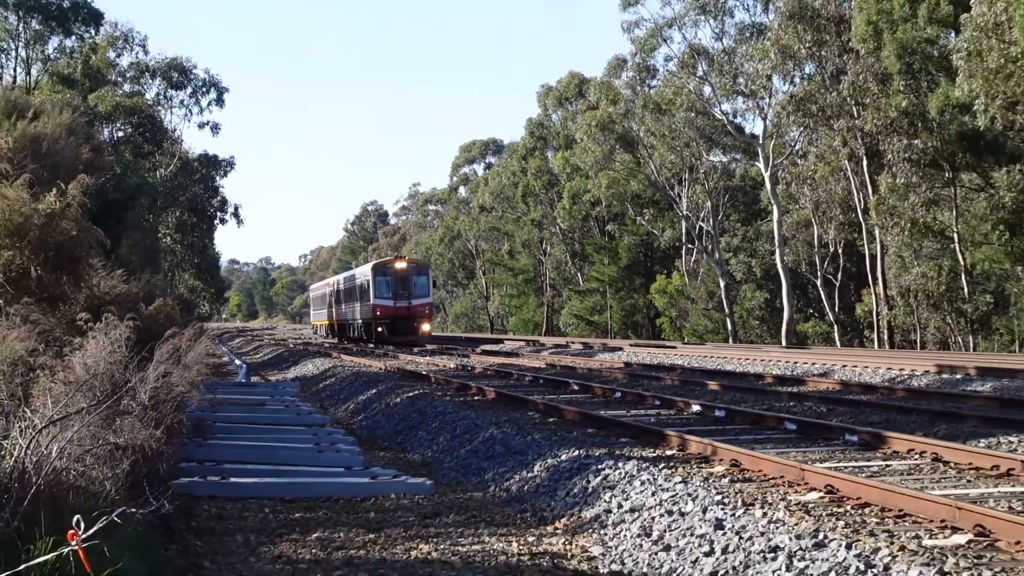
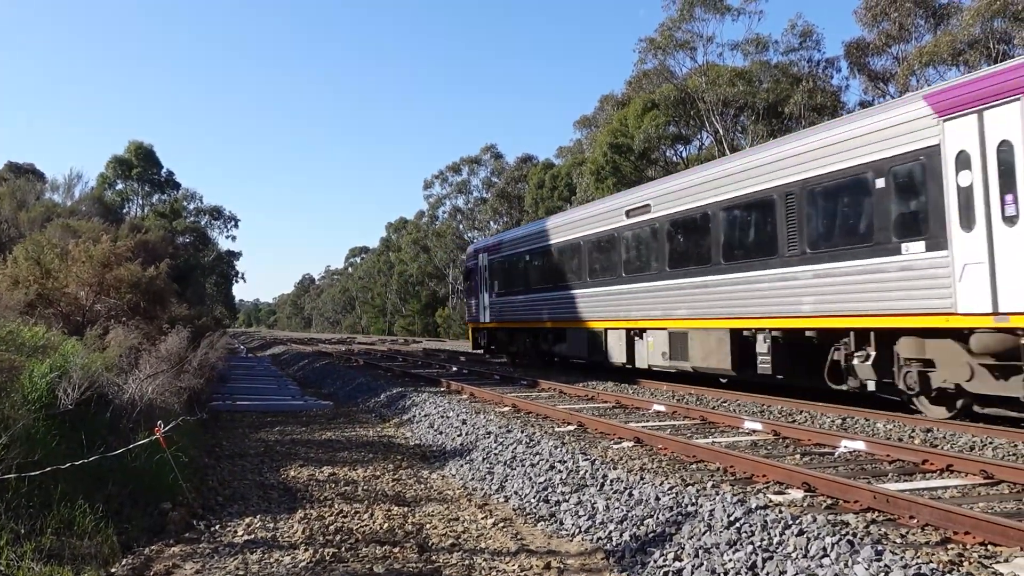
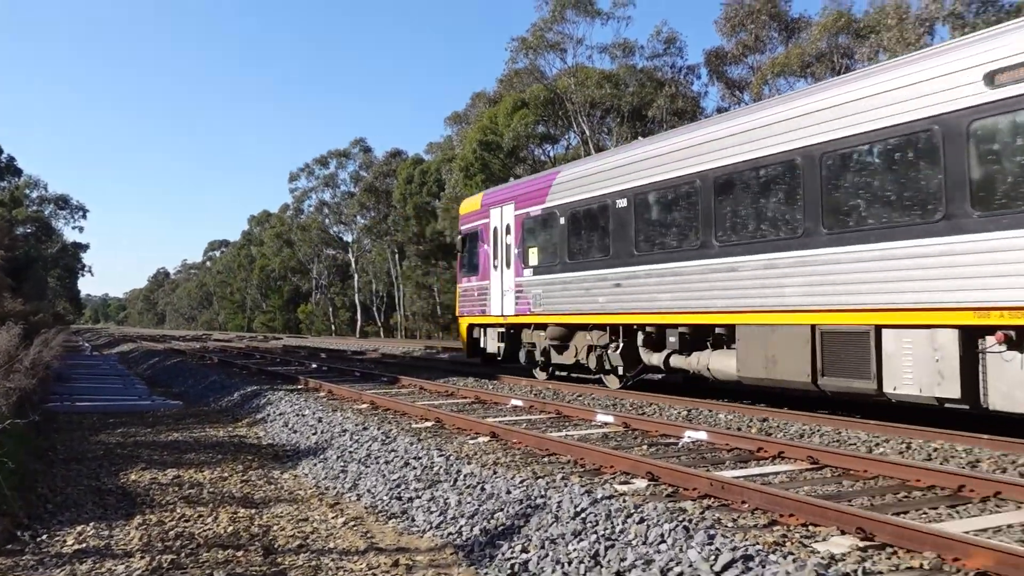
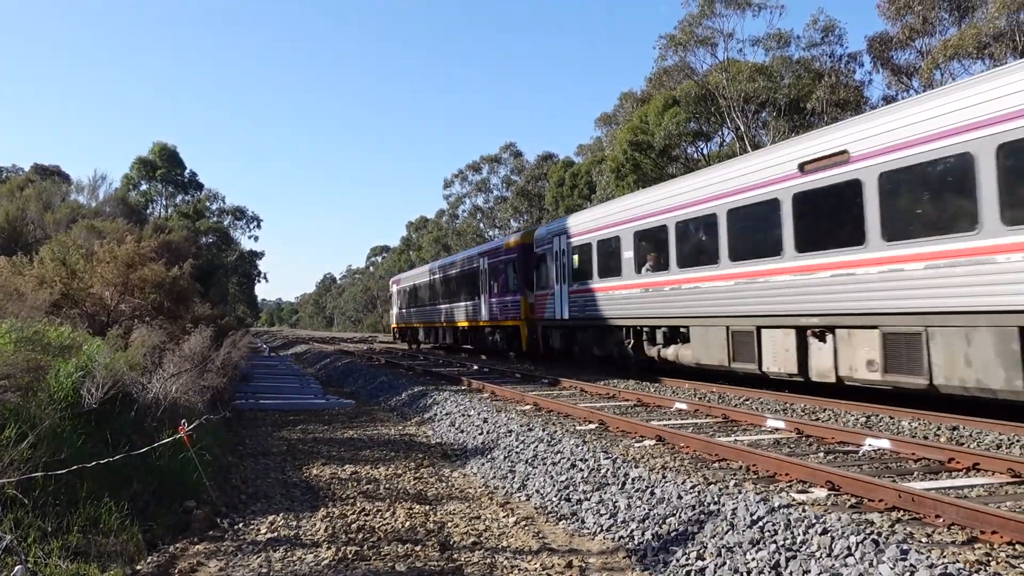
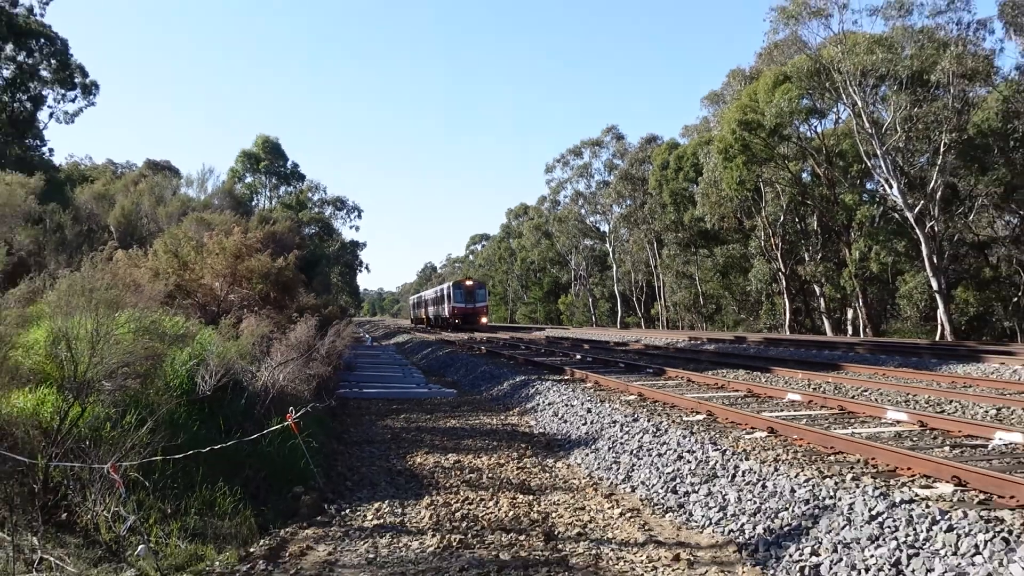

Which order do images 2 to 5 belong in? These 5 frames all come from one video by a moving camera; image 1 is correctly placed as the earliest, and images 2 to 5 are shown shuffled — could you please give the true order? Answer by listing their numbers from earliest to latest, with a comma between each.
5, 4, 2, 3
